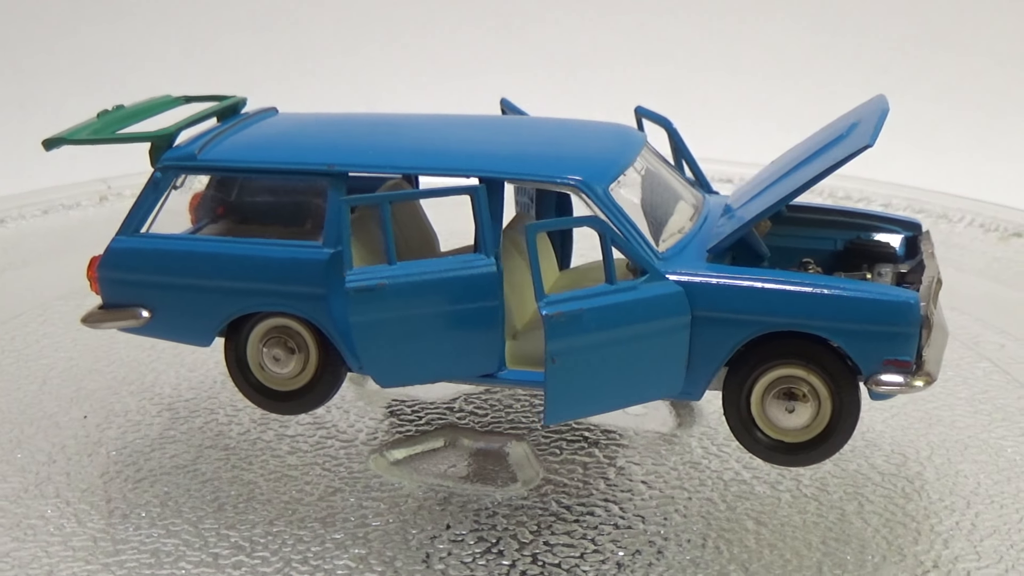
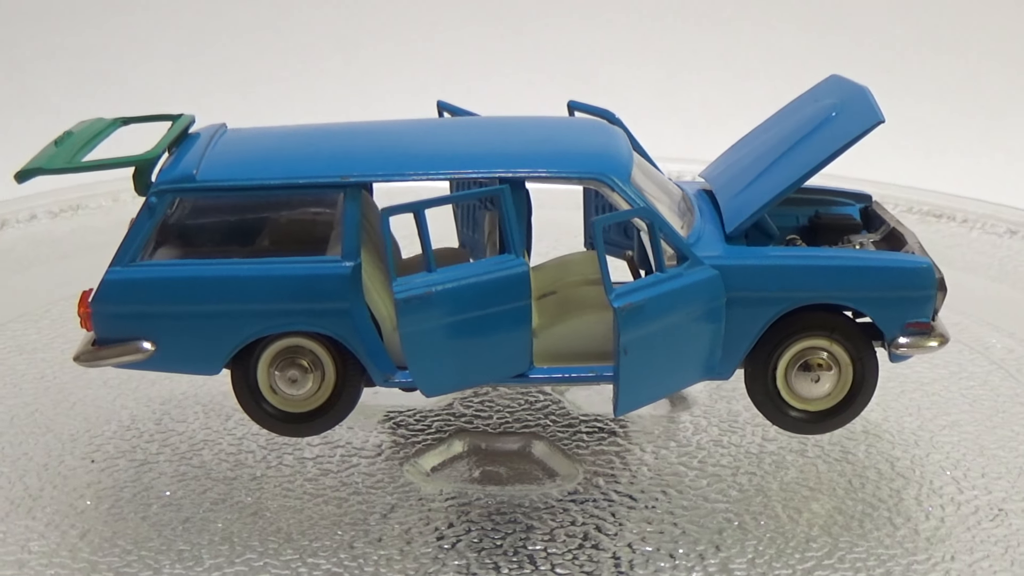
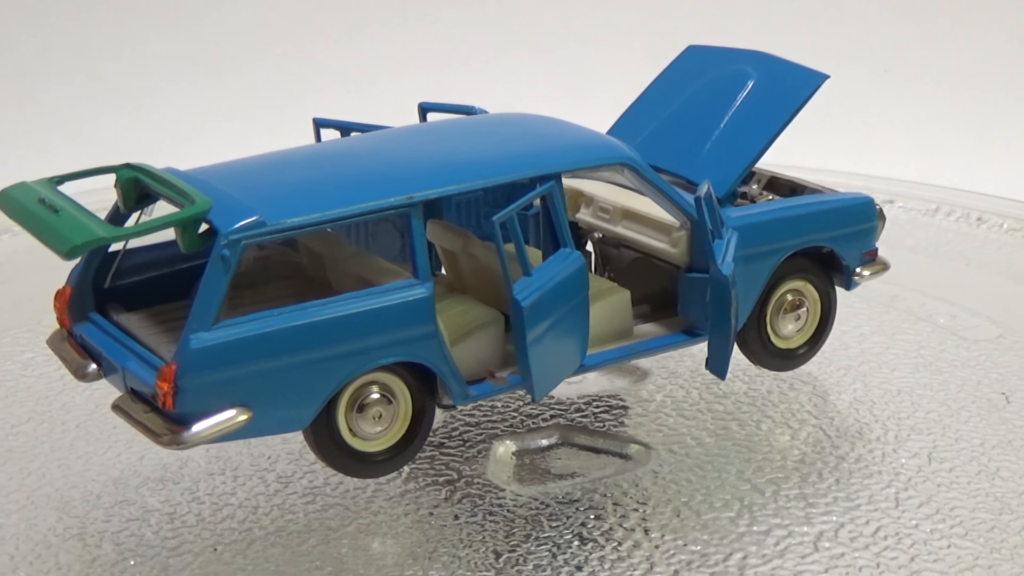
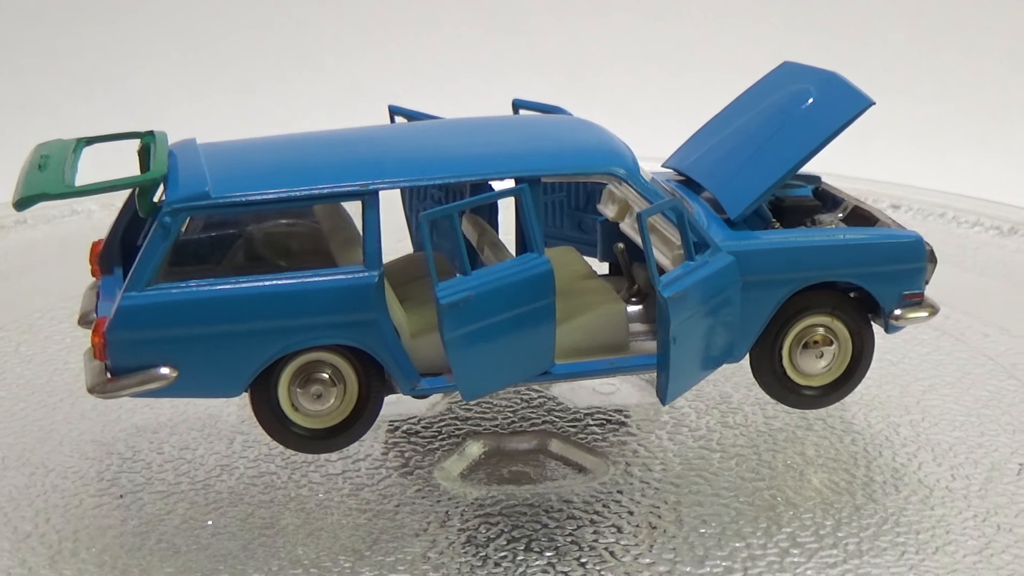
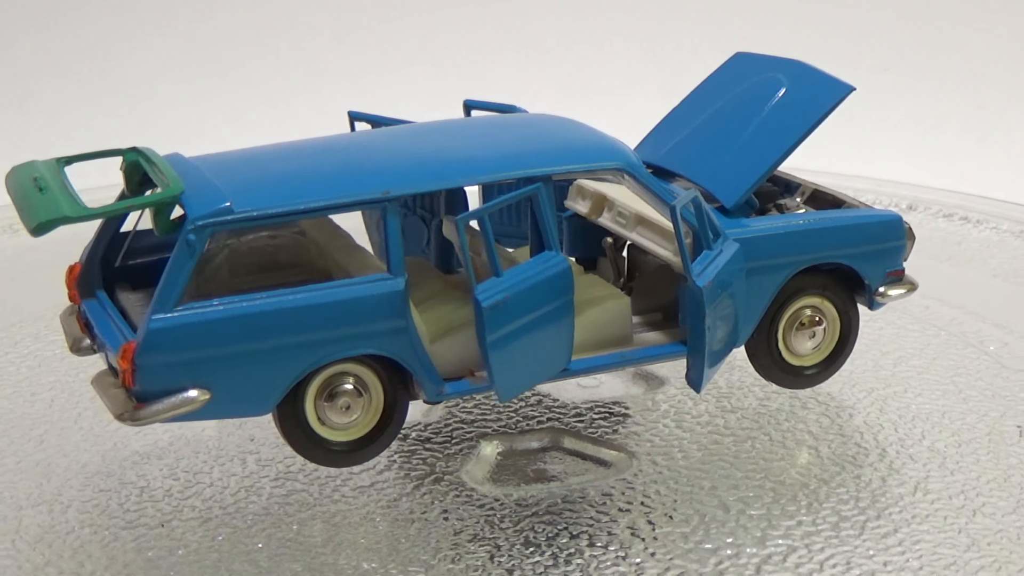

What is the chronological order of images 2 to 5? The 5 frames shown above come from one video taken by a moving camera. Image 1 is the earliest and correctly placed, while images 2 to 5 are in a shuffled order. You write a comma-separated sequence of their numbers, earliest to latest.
2, 4, 5, 3
